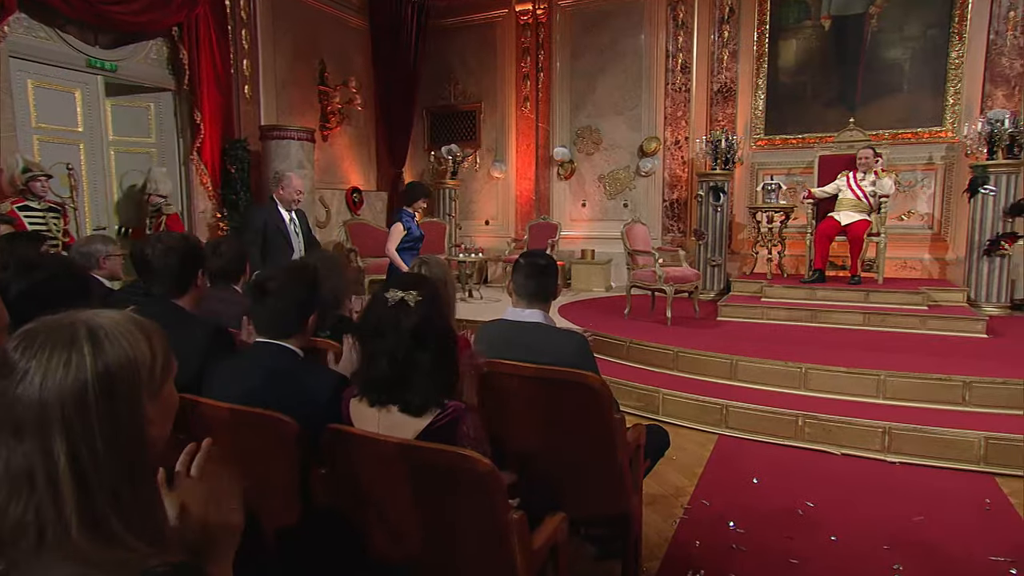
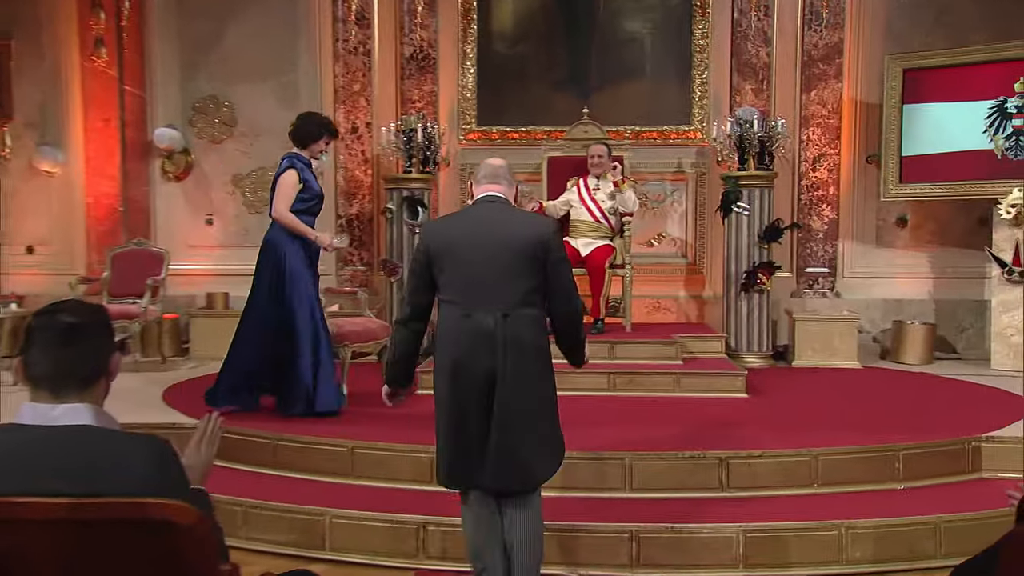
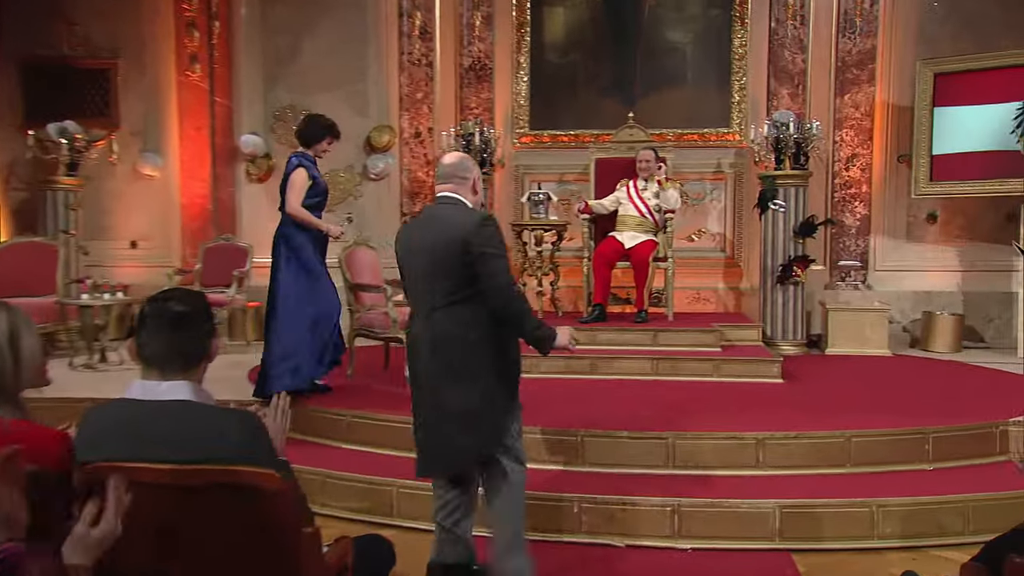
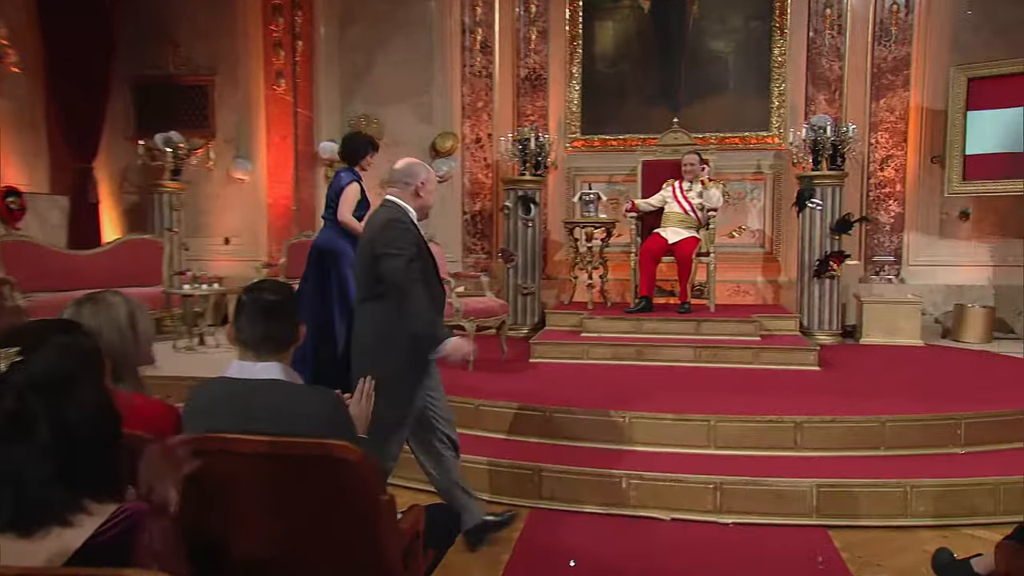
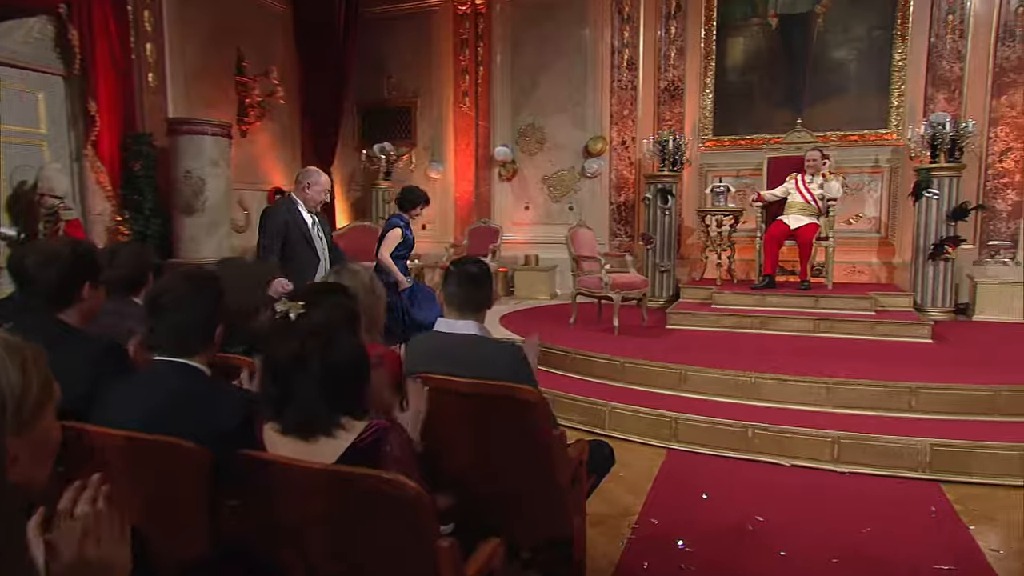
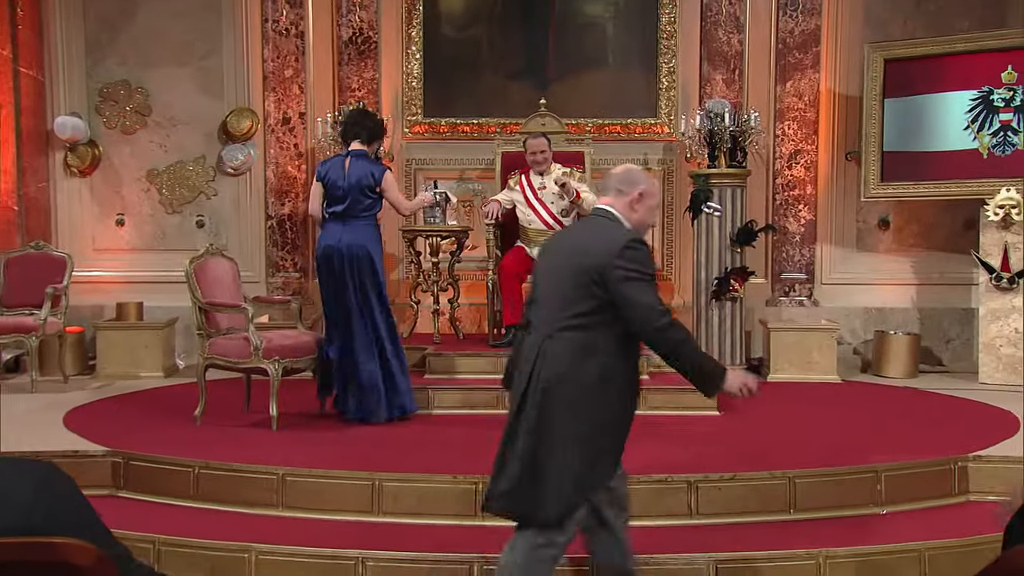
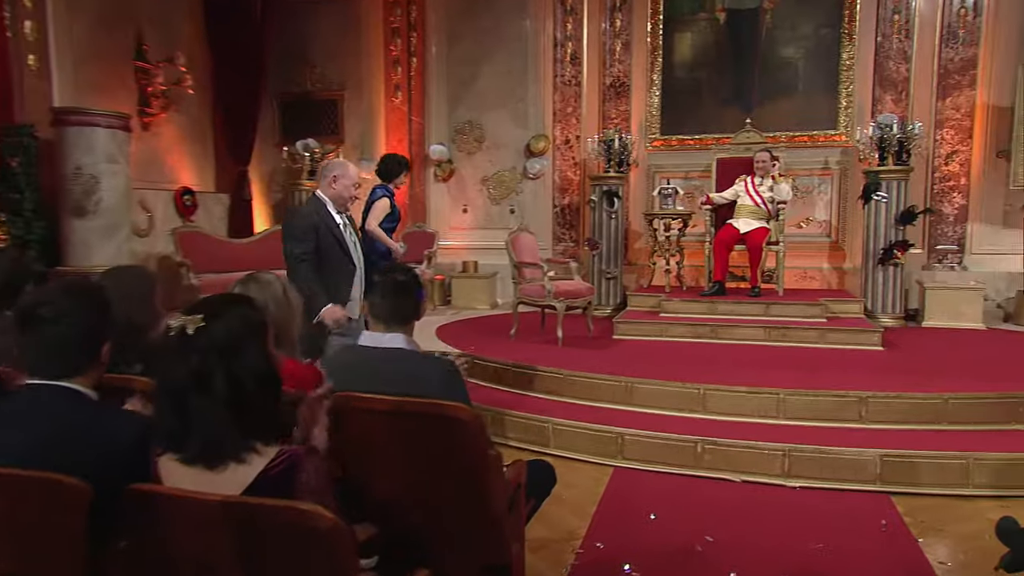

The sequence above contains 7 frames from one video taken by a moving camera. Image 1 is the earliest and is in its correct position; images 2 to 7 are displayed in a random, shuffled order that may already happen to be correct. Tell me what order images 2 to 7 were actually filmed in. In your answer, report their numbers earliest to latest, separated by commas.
5, 7, 4, 3, 2, 6
